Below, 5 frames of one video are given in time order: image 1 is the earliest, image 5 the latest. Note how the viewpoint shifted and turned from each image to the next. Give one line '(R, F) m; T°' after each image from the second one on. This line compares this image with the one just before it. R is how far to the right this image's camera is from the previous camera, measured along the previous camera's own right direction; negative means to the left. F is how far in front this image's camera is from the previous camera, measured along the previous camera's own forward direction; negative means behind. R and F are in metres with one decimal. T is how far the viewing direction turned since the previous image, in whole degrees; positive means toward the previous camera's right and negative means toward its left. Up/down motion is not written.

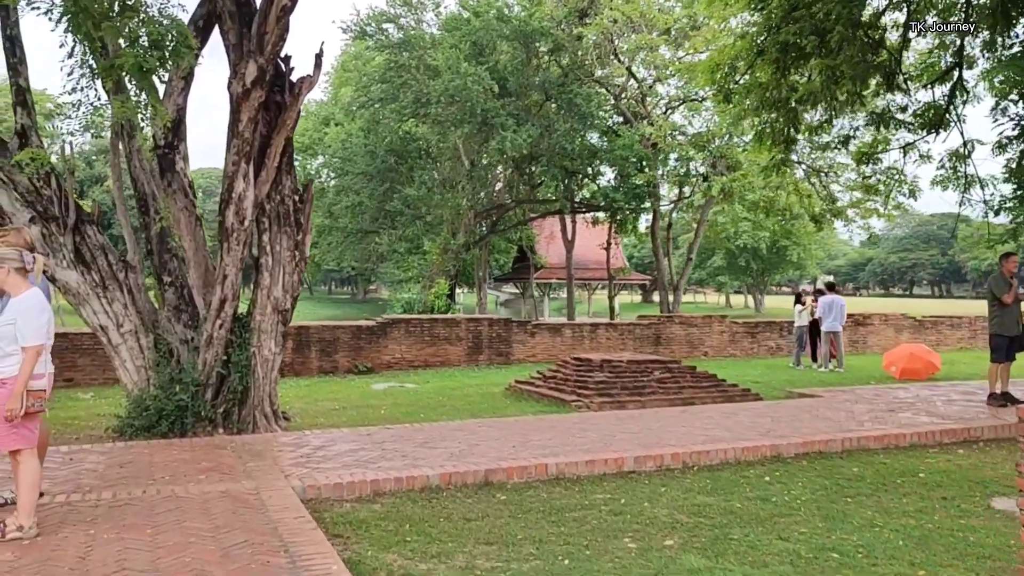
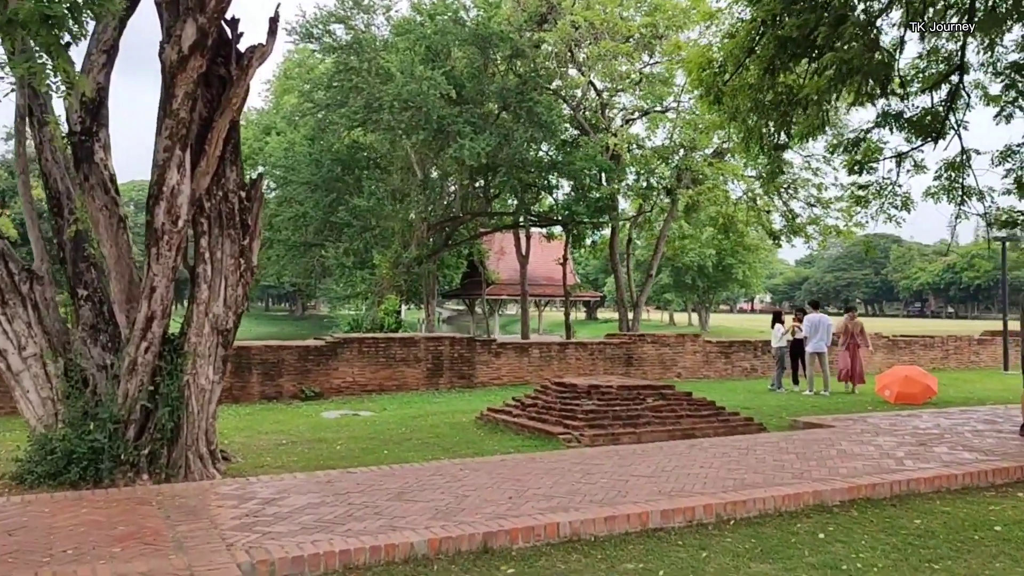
(-0.4, +1.3) m; +4°
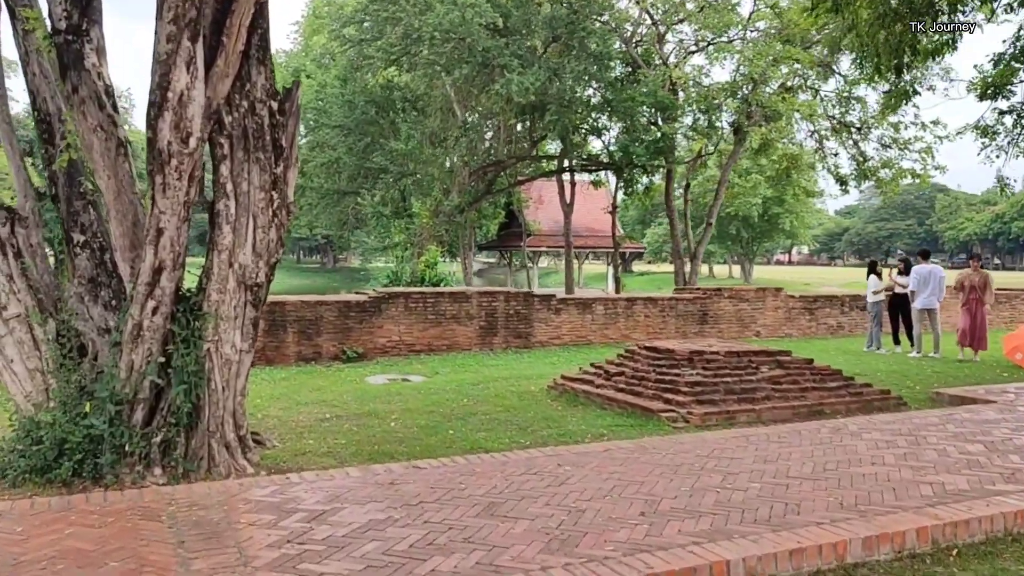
(-0.5, +1.6) m; -2°
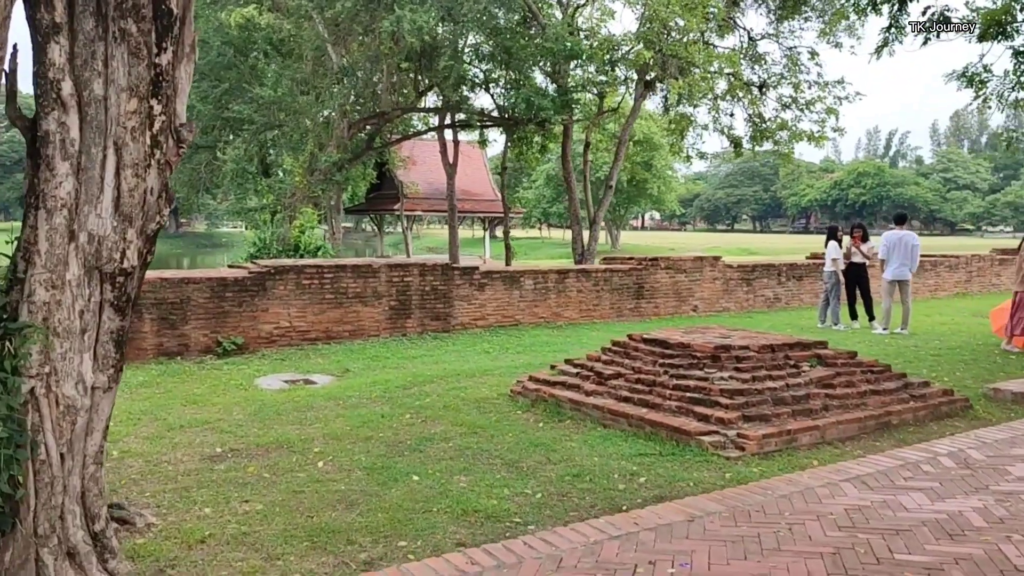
(-0.8, +2.2) m; +9°
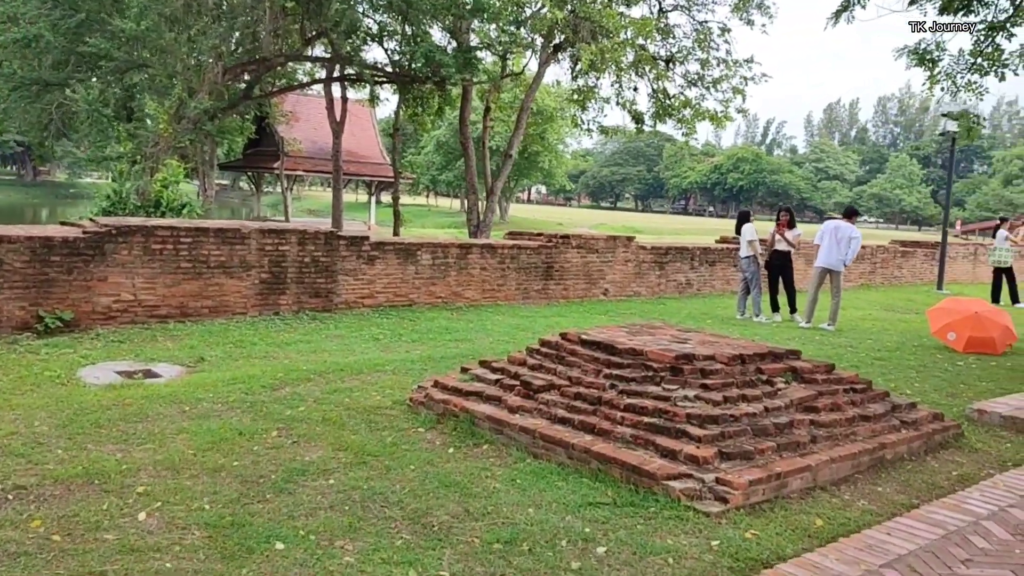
(-0.1, +1.4) m; +8°
